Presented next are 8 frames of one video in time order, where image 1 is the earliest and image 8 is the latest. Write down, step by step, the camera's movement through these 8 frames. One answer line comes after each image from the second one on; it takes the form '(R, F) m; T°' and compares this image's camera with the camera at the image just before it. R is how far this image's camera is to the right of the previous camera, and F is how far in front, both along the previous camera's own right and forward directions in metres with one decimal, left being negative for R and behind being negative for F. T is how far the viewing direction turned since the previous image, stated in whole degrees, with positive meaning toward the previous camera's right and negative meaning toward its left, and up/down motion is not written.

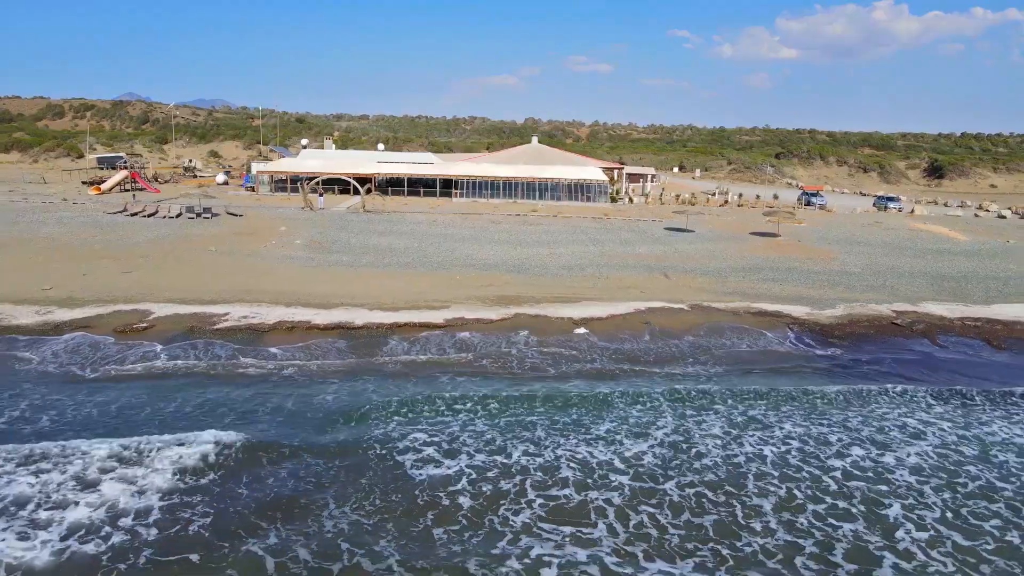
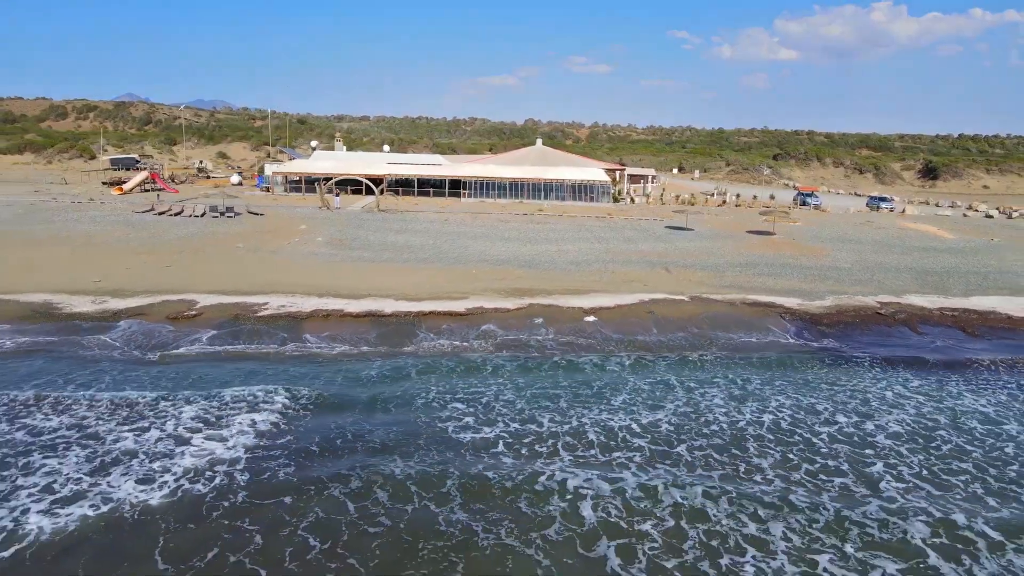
(-0.3, -1.7) m; 0°
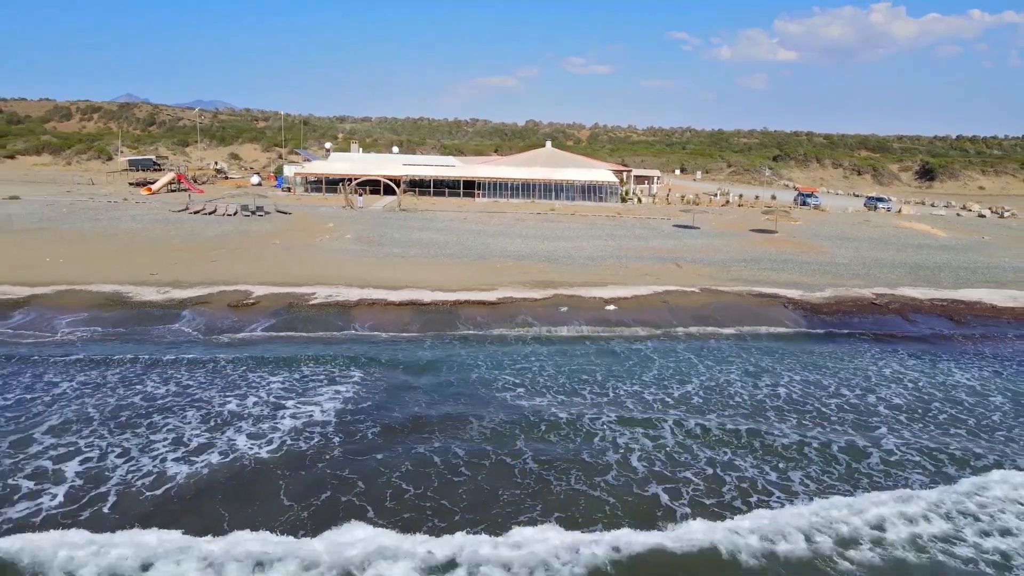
(-0.5, -1.9) m; 0°
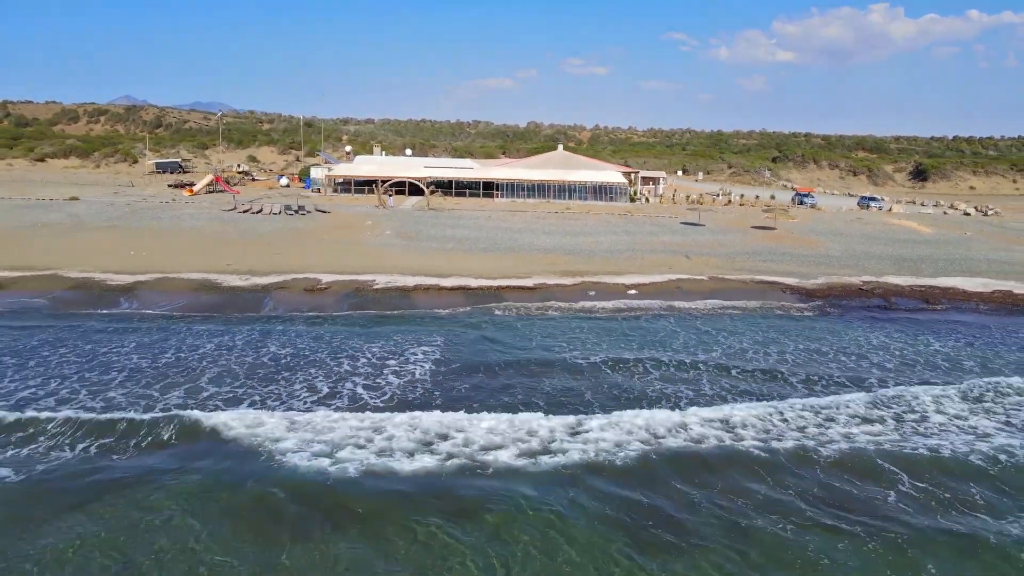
(-0.7, -3.3) m; 0°
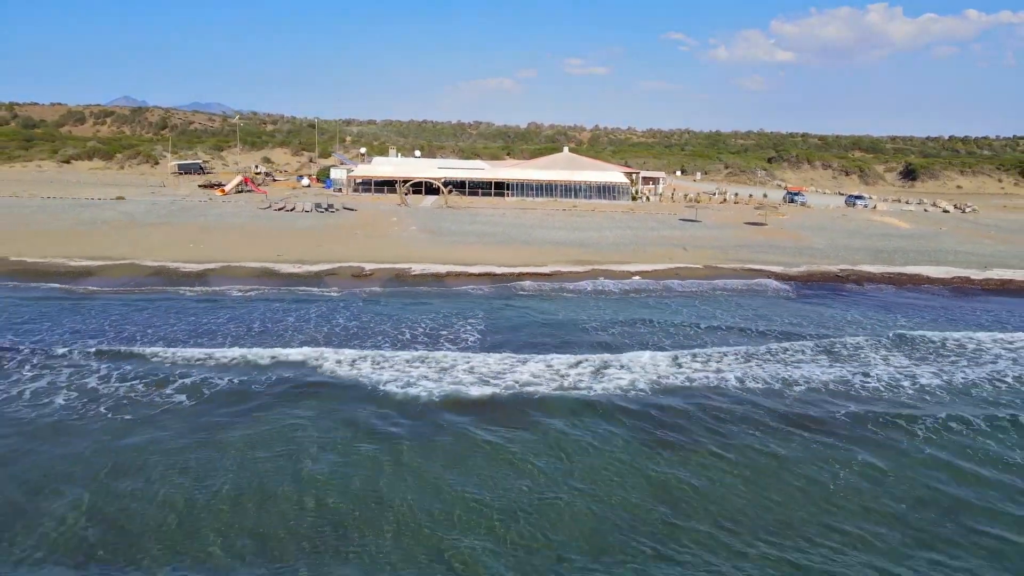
(-0.5, -3.6) m; 0°
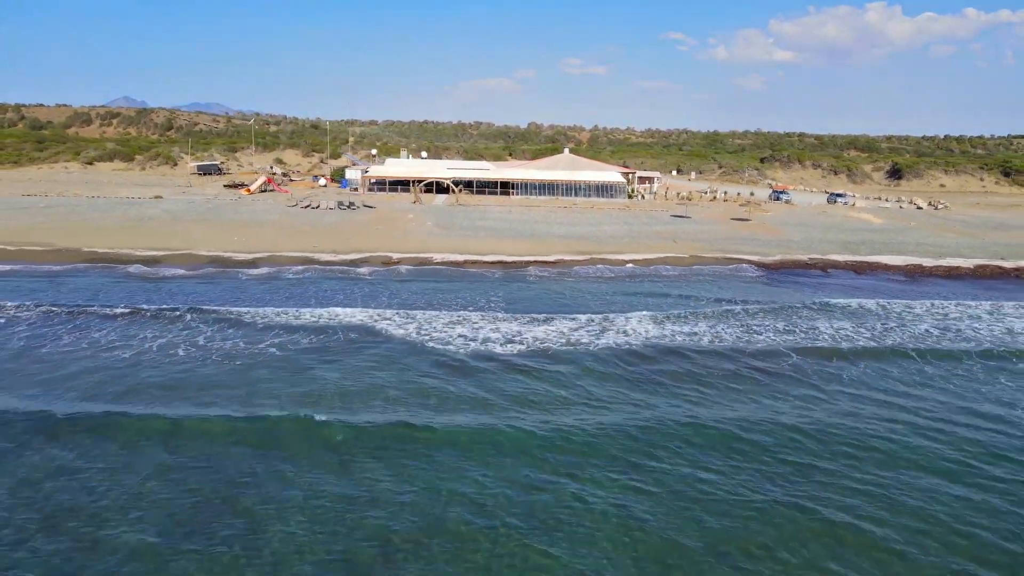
(-0.3, -4.0) m; 0°
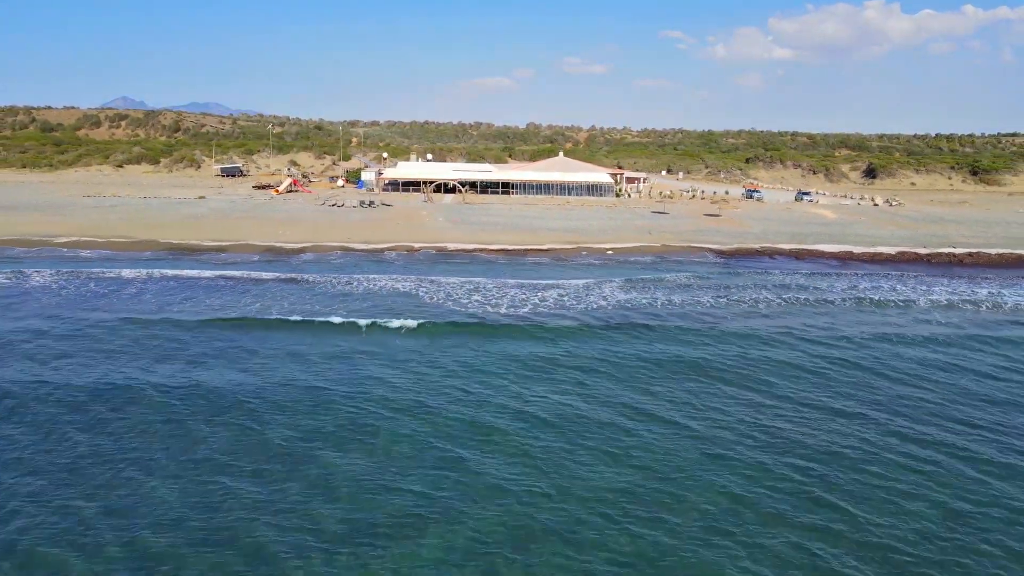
(0.0, -6.8) m; 0°
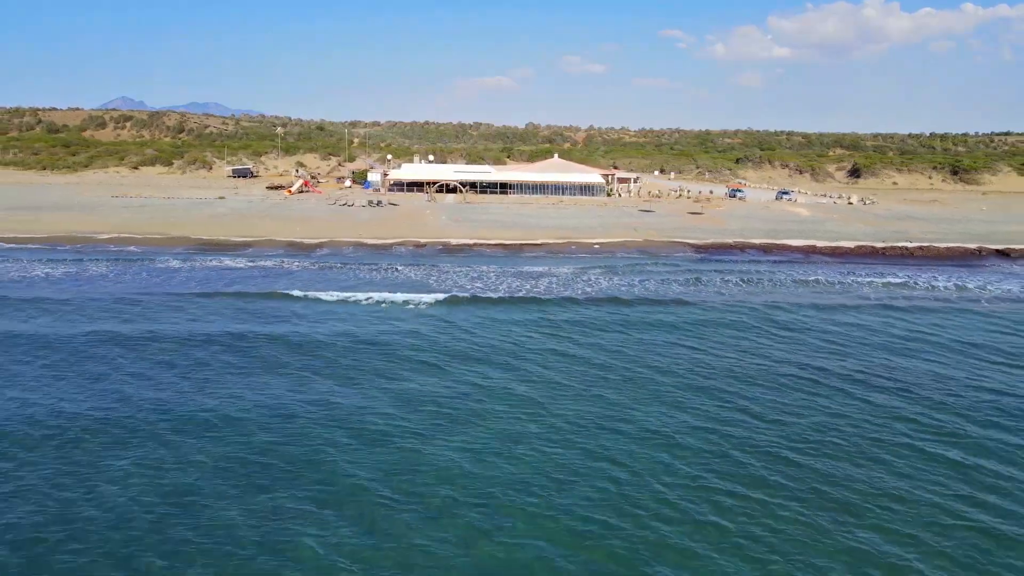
(+0.1, -4.2) m; 0°
